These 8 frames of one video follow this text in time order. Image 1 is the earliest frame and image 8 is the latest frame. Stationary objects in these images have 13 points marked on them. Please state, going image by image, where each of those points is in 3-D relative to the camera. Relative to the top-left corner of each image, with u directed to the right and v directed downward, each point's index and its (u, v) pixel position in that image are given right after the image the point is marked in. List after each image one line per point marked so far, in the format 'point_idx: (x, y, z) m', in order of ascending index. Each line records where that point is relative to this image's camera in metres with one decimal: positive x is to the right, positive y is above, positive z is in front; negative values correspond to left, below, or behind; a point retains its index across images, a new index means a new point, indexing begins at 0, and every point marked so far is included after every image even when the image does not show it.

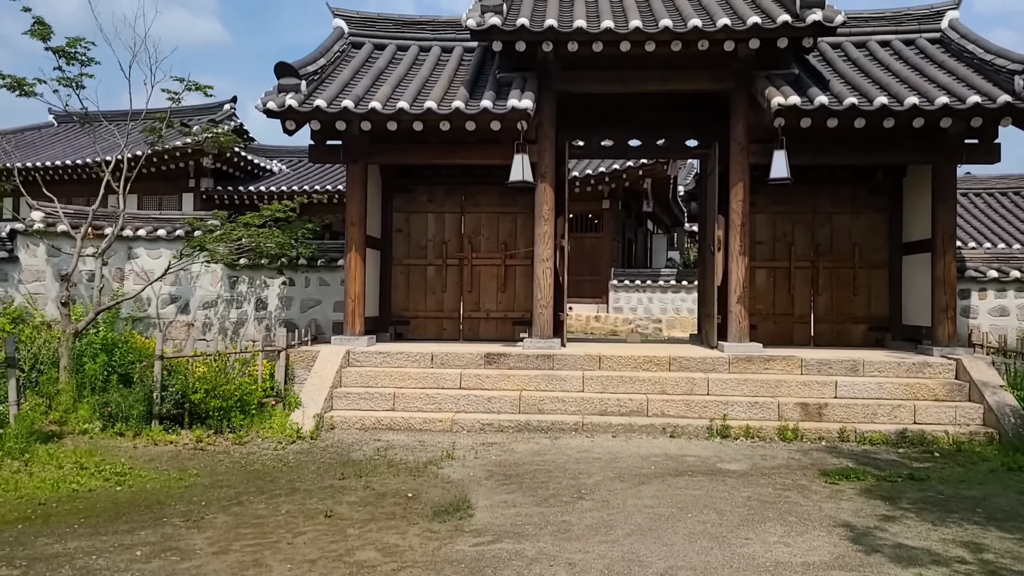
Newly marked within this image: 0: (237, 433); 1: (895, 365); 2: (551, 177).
0: (-2.4, -1.2, +6.2) m
1: (+3.6, -0.7, +6.8) m
2: (+0.4, +1.2, +7.6) m
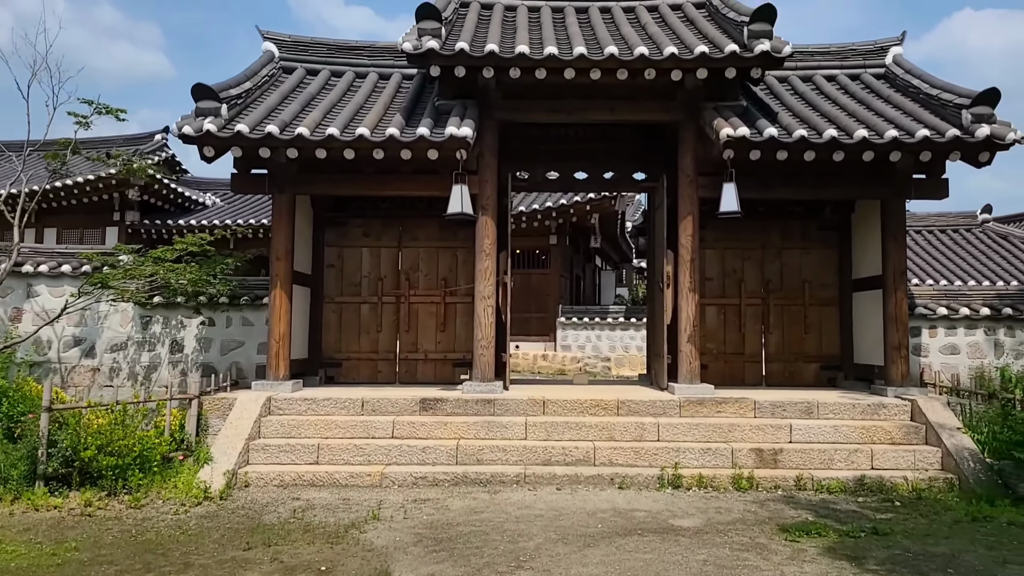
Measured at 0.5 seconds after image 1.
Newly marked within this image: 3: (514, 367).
0: (-2.9, -1.6, +5.5) m
1: (+3.0, -1.1, +6.5) m
2: (-0.2, +0.8, +7.1) m
3: (0.0, -1.5, +14.2) m
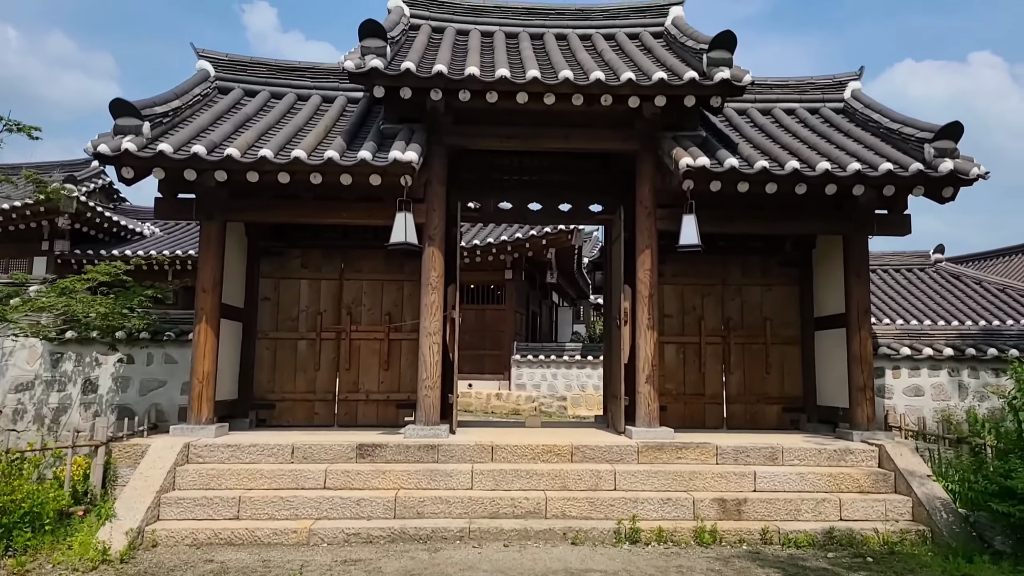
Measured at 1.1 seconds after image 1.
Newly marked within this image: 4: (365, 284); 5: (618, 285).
0: (-3.2, -1.8, +4.8) m
1: (+2.6, -1.4, +6.1) m
2: (-0.7, +0.4, +6.7) m
3: (-0.9, -2.2, +13.6) m
4: (-1.5, +0.1, +7.6) m
5: (+1.0, 0.0, +7.1) m
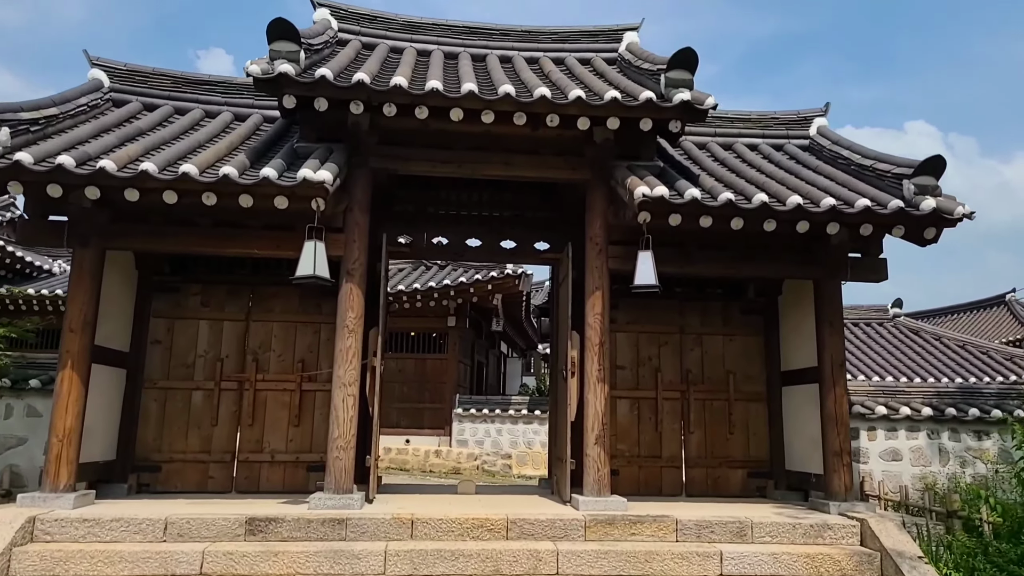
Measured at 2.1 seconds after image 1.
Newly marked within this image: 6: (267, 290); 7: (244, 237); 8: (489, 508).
0: (-3.7, -1.9, +3.6) m
1: (+2.0, -1.7, +5.3) m
2: (-1.2, +0.1, +5.8) m
3: (-1.9, -3.0, +12.5) m
4: (-2.2, -0.3, +6.6) m
5: (+0.5, -0.4, +6.3) m
6: (-2.2, 0.0, +6.7) m
7: (-2.1, +0.4, +5.7) m
8: (-0.2, -1.7, +5.8) m
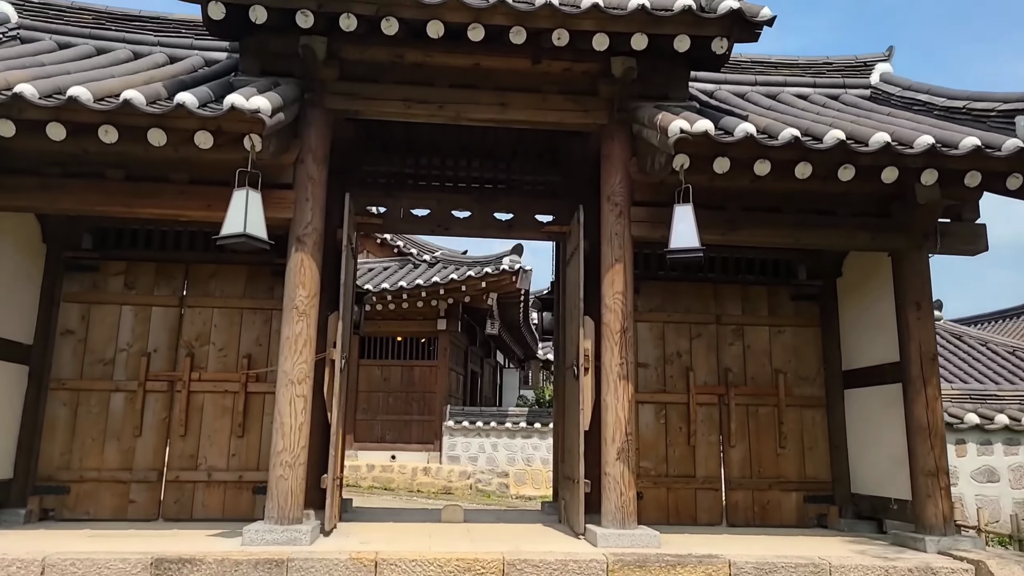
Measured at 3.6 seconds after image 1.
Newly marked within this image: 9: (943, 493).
0: (-3.7, -1.7, +2.3) m
1: (+2.0, -1.5, +4.0) m
2: (-1.2, +0.3, +4.5) m
3: (-1.9, -3.0, +11.1) m
4: (-2.2, -0.2, +5.3) m
5: (+0.4, -0.2, +5.0) m
6: (-2.3, +0.1, +5.4) m
7: (-2.1, +0.6, +4.5) m
8: (-0.2, -1.6, +4.5) m
9: (+2.6, -1.2, +4.4) m
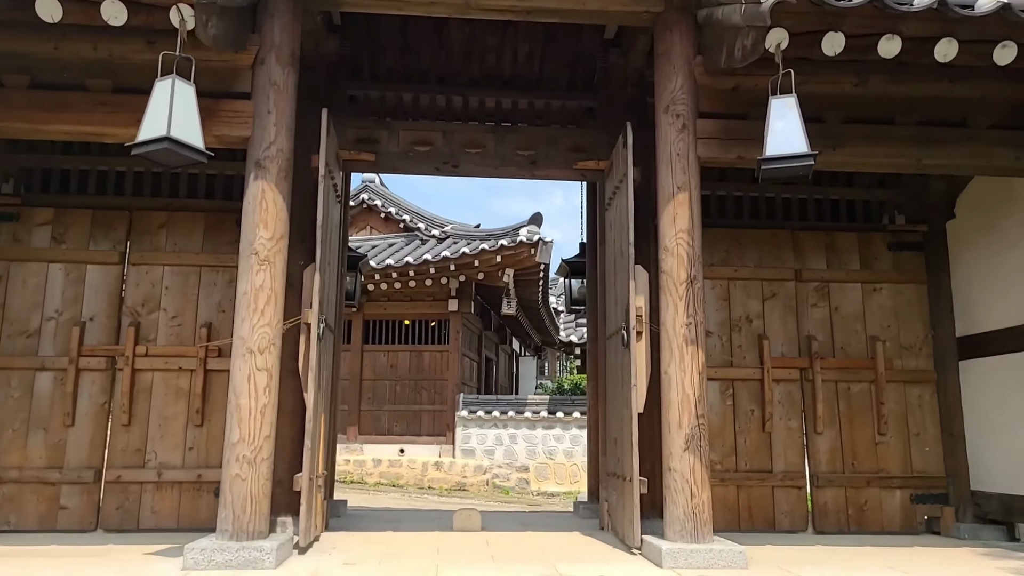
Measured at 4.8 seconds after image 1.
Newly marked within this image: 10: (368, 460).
0: (-3.6, -1.5, +1.2) m
1: (+2.1, -1.2, +2.8) m
2: (-1.1, +0.6, +3.4) m
3: (-1.6, -2.7, +10.1) m
4: (-2.0, +0.1, +4.3) m
5: (+0.6, +0.1, +3.9) m
6: (-2.1, +0.4, +4.3) m
7: (-2.0, +0.9, +3.4) m
8: (0.0, -1.3, +3.4) m
9: (+2.7, -0.9, +3.2) m
10: (-2.0, -2.4, +10.2) m
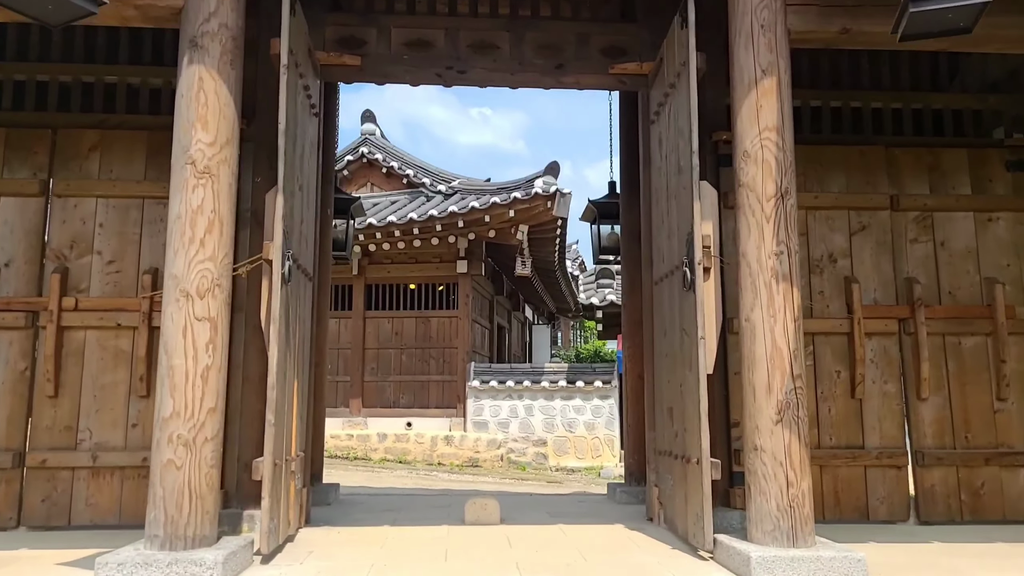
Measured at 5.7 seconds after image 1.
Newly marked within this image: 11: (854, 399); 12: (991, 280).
0: (-3.5, -1.3, +0.5) m
1: (+2.2, -1.0, +2.0) m
2: (-1.0, +0.8, +2.5) m
3: (-1.4, -2.1, +9.3) m
4: (-1.9, +0.4, +3.4) m
5: (+0.7, +0.4, +3.0) m
6: (-2.0, +0.7, +3.5) m
7: (-1.9, +1.1, +2.5) m
8: (+0.1, -1.0, +2.5) m
9: (+2.8, -0.6, +2.4) m
10: (-1.8, -1.9, +9.4) m
11: (+1.6, -0.5, +3.4) m
12: (+2.3, 0.0, +3.5) m
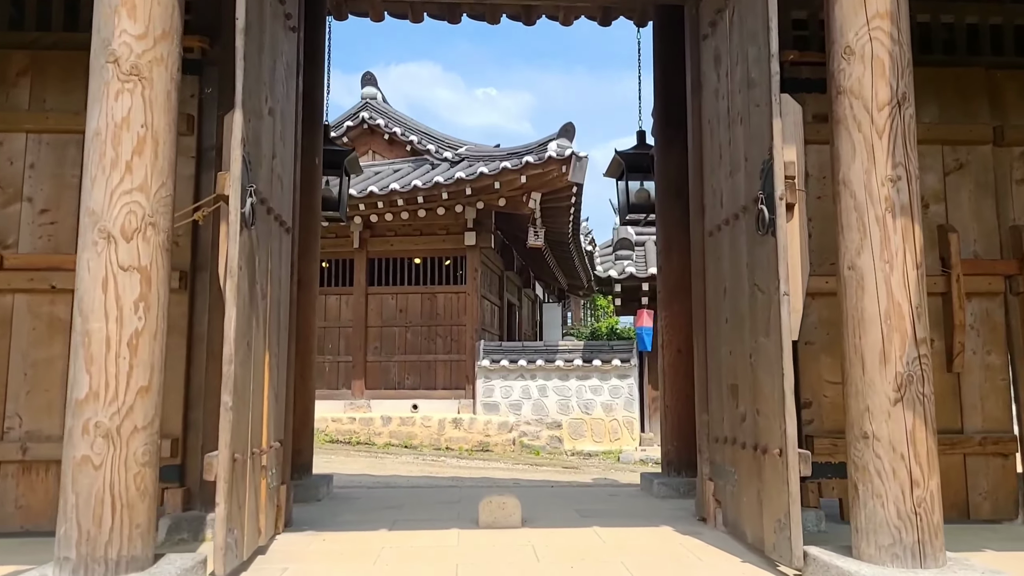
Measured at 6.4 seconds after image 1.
0: (-3.5, -1.2, -0.1) m
1: (+2.3, -0.8, +1.4) m
2: (-0.9, +1.0, +1.9) m
3: (-1.3, -1.8, +8.7) m
4: (-1.8, +0.6, +2.8) m
5: (+0.8, +0.6, +2.3) m
6: (-1.9, +0.9, +2.8) m
7: (-1.8, +1.3, +1.9) m
8: (+0.1, -0.8, +2.0) m
9: (+2.9, -0.4, +1.7) m
10: (-1.7, -1.6, +8.9) m
11: (+1.7, -0.3, +2.8) m
12: (+2.4, +0.2, +2.9) m
